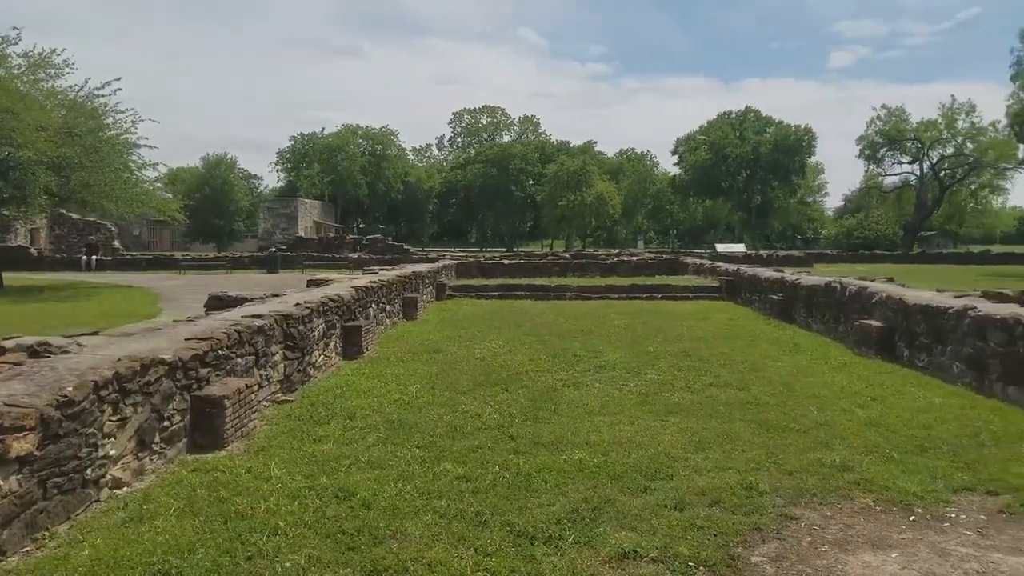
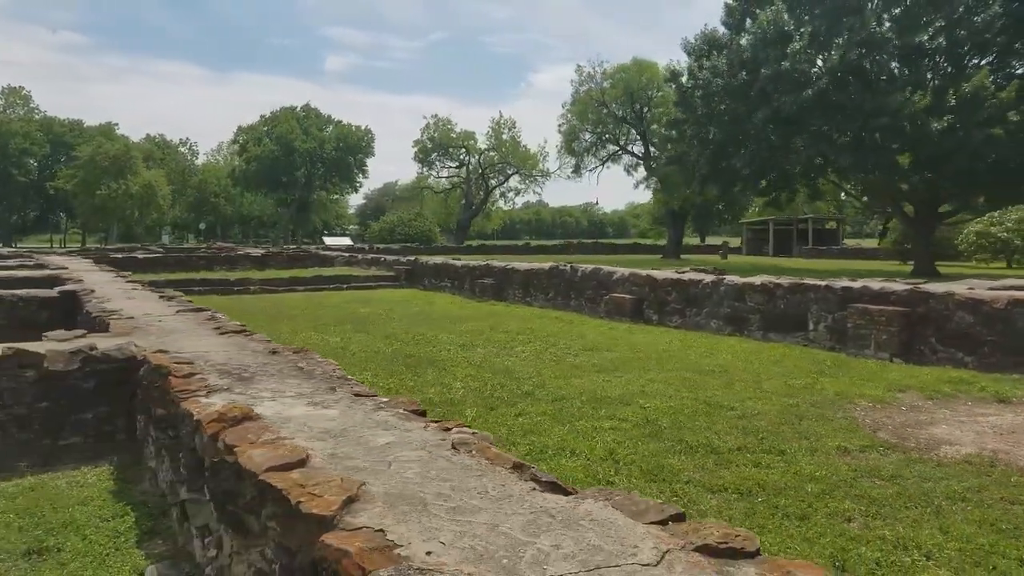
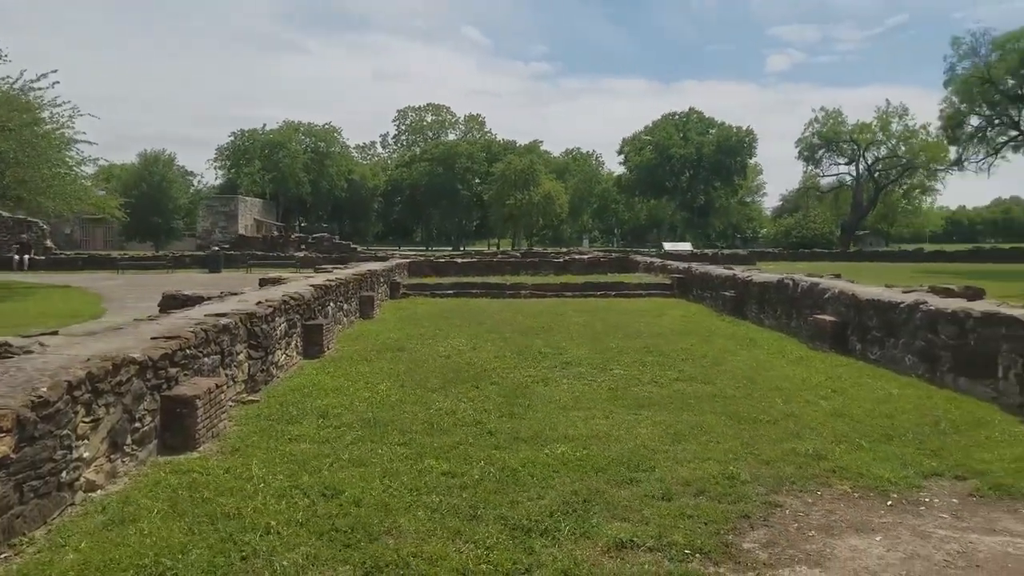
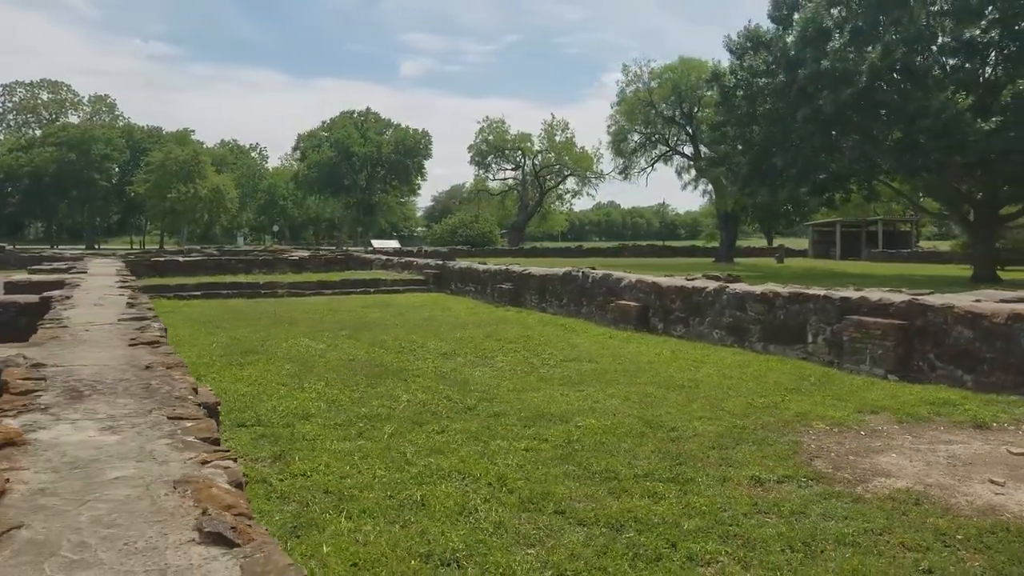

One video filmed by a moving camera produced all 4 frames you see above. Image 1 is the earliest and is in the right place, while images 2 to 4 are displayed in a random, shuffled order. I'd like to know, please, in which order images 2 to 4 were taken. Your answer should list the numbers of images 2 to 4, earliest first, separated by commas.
3, 4, 2
